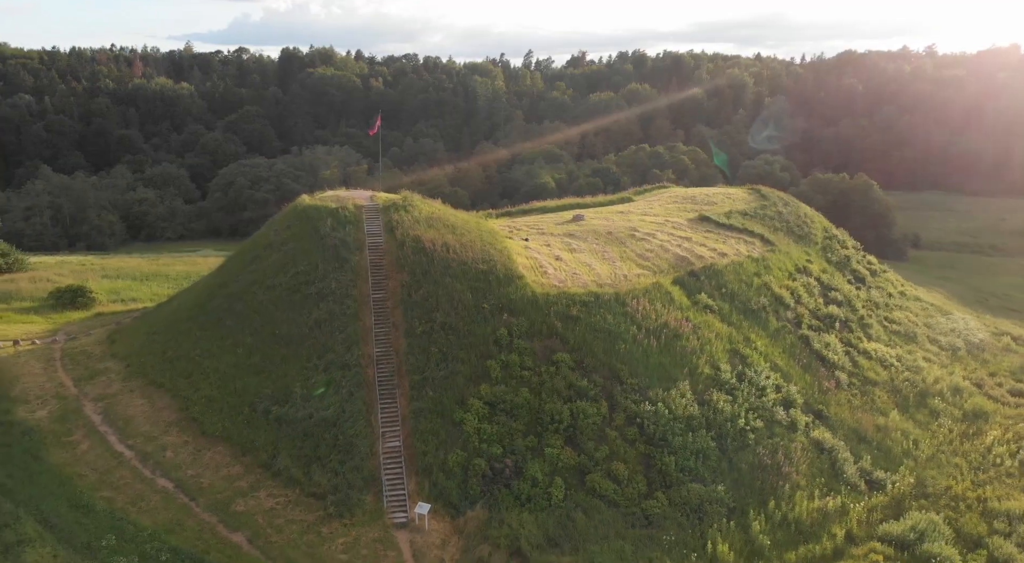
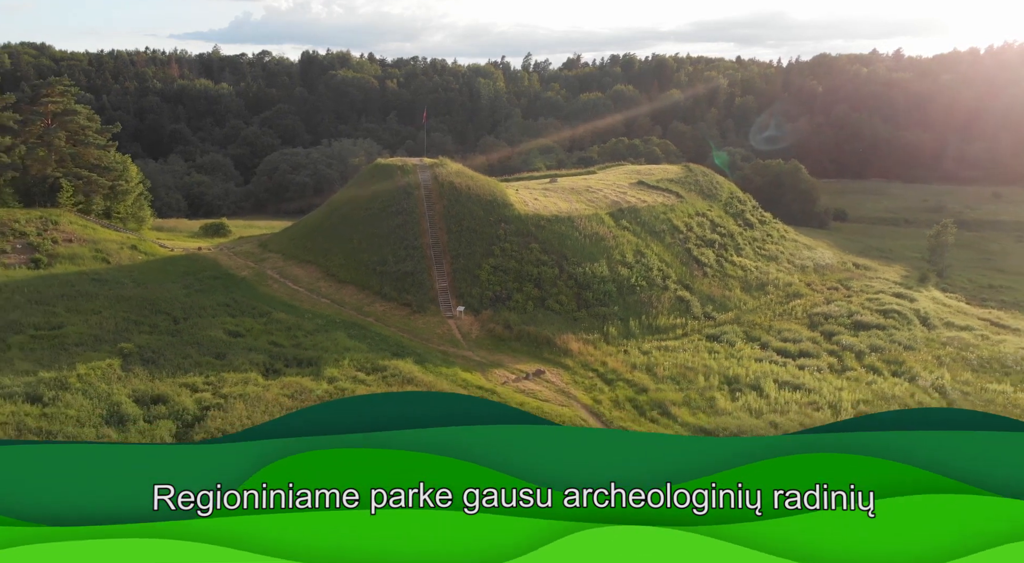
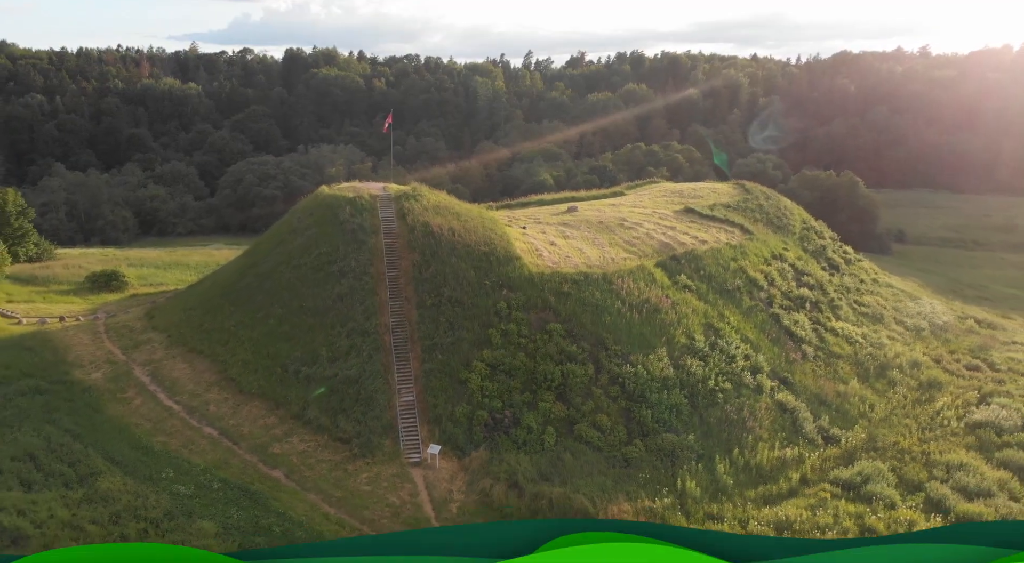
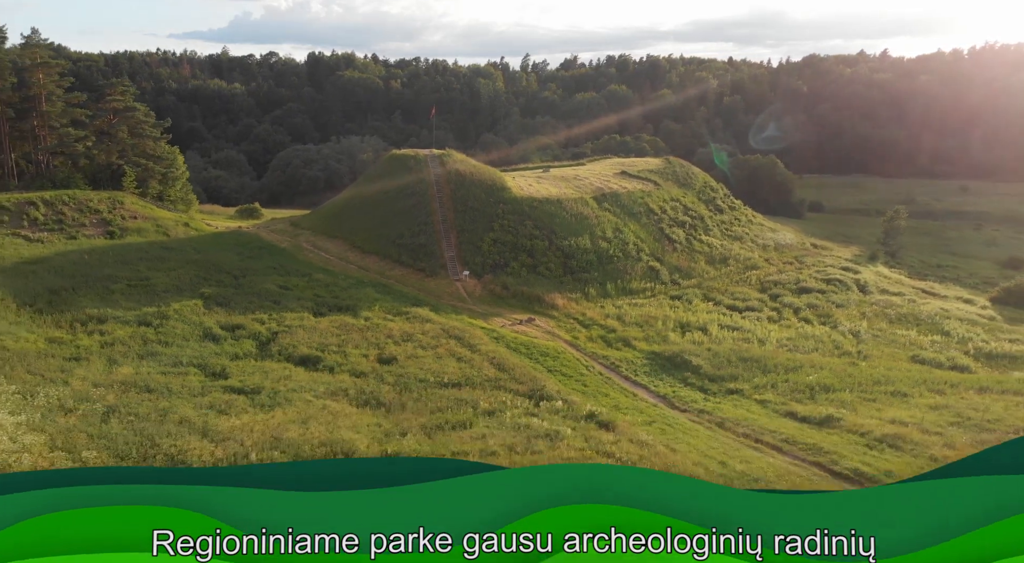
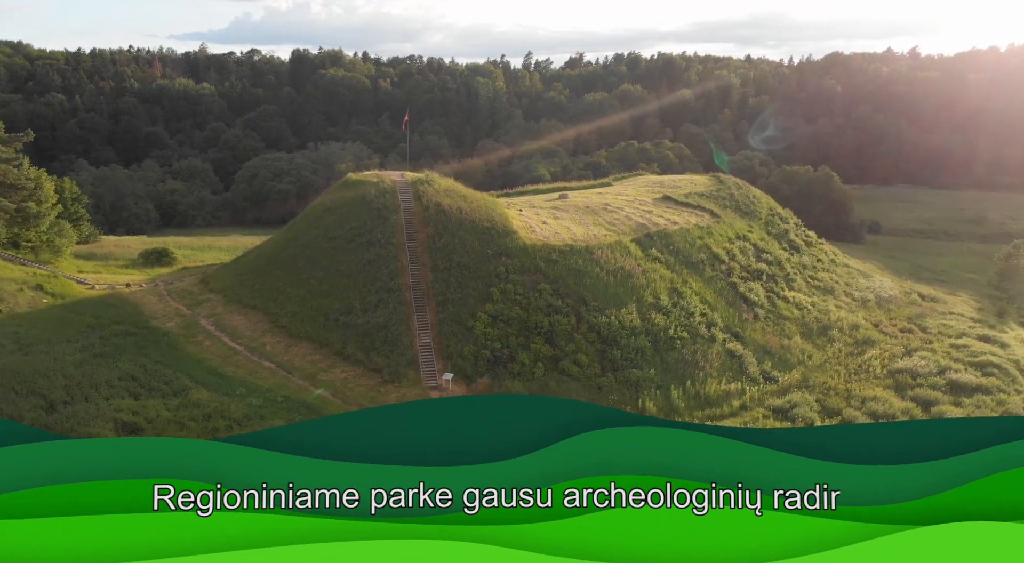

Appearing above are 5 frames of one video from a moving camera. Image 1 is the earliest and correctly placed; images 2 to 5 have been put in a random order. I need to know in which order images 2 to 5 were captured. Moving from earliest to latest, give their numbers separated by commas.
3, 5, 2, 4
